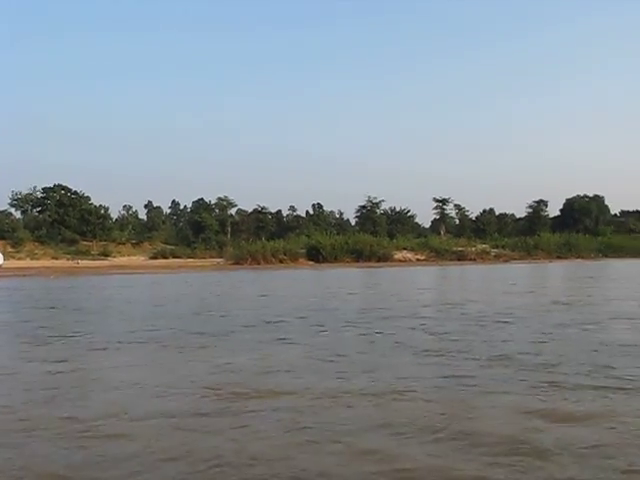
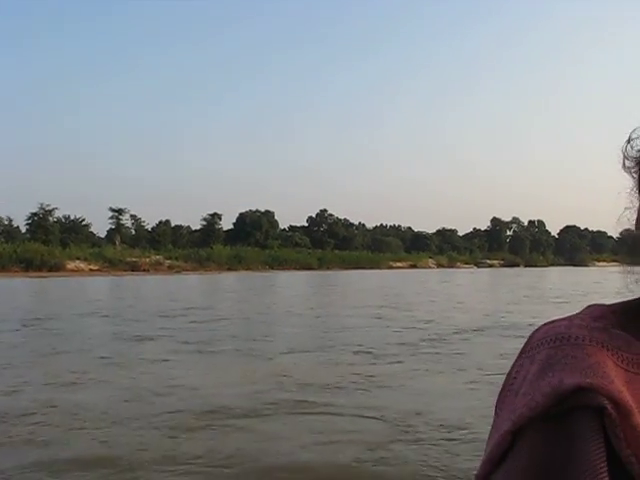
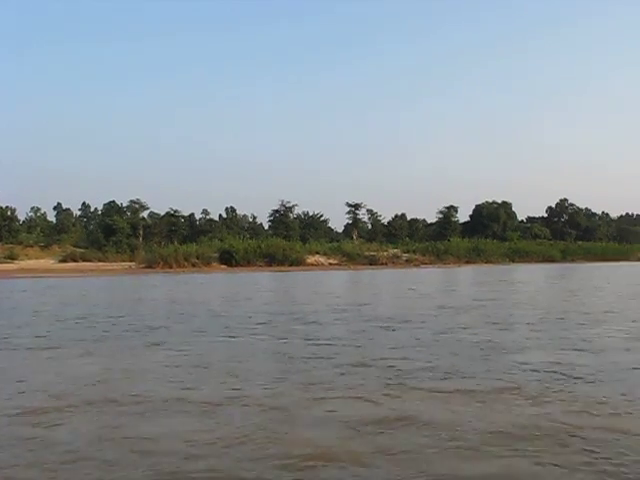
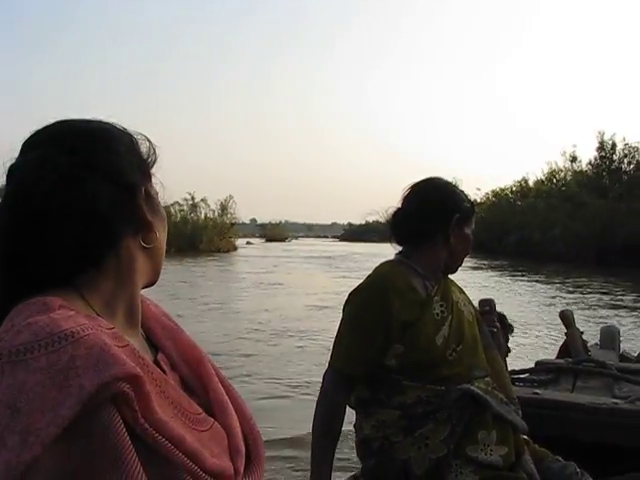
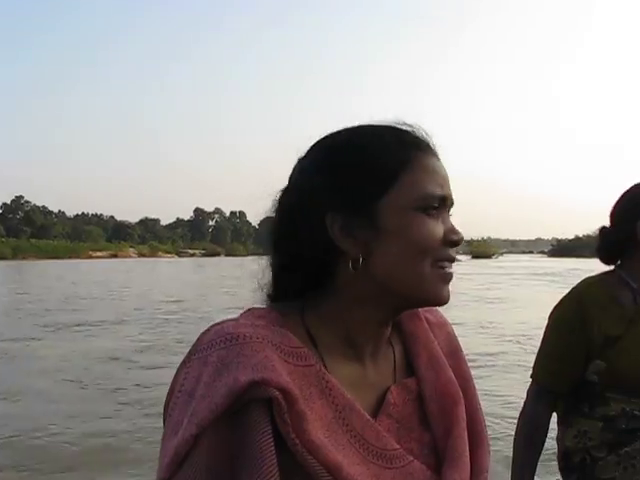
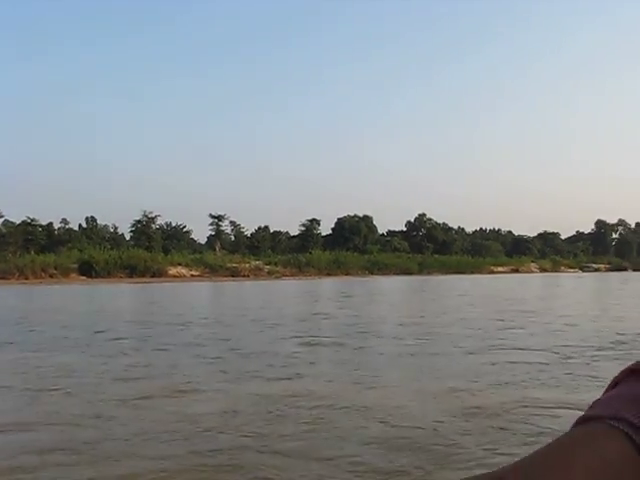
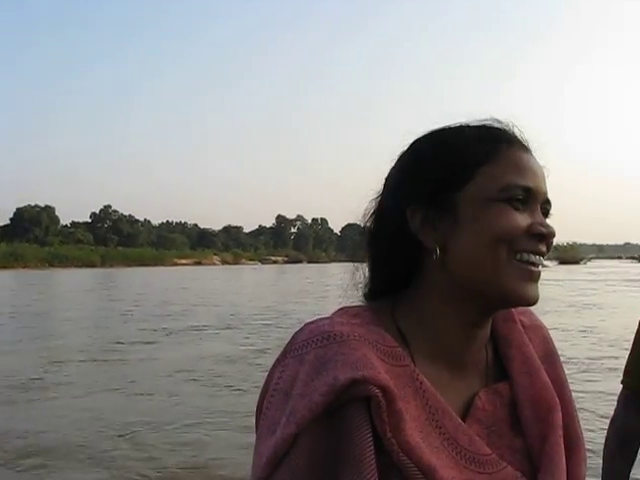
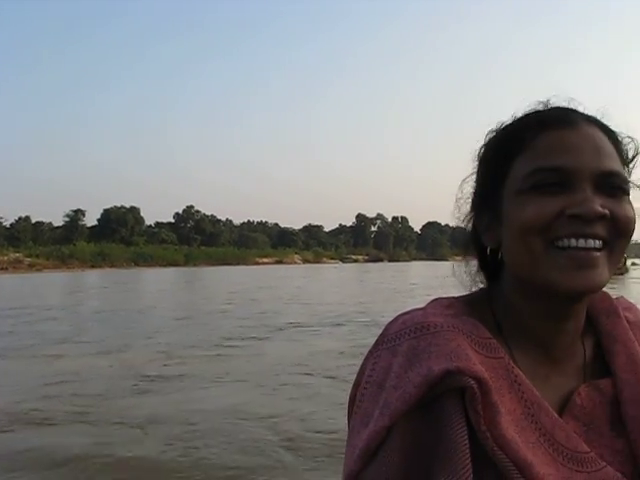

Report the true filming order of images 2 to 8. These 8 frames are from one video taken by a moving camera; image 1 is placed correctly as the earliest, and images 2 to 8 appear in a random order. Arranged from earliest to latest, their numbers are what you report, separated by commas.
3, 6, 2, 8, 7, 5, 4
